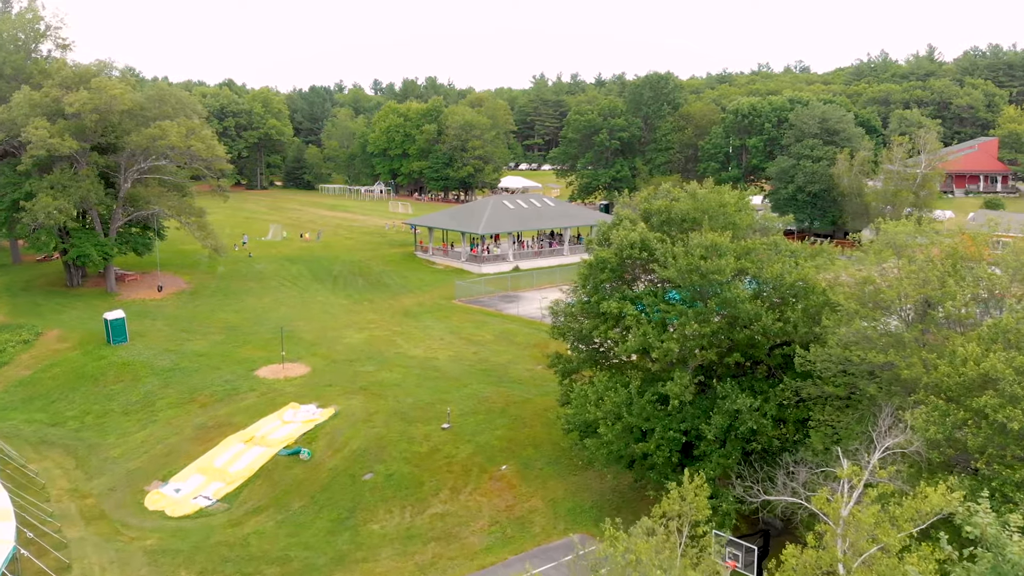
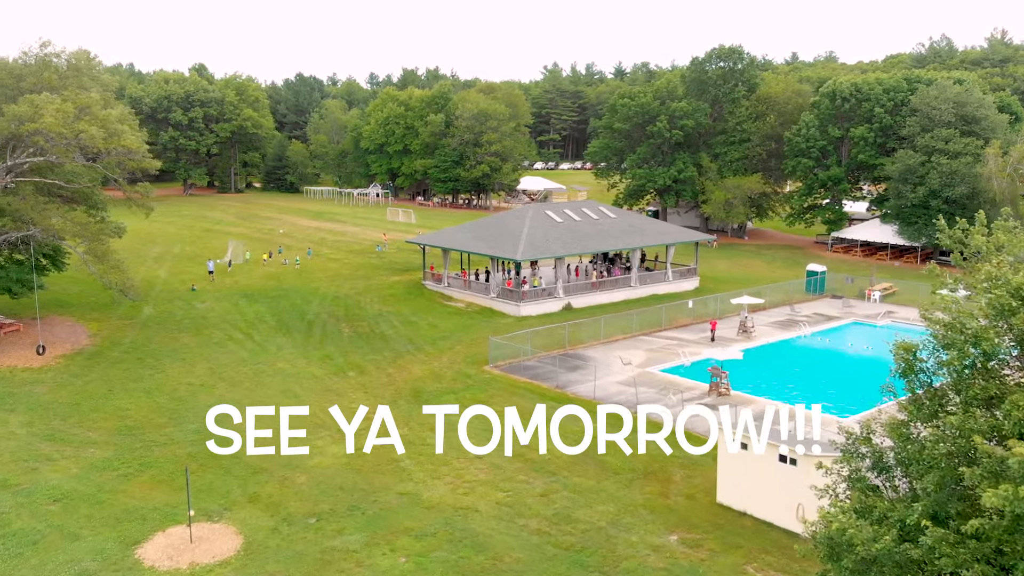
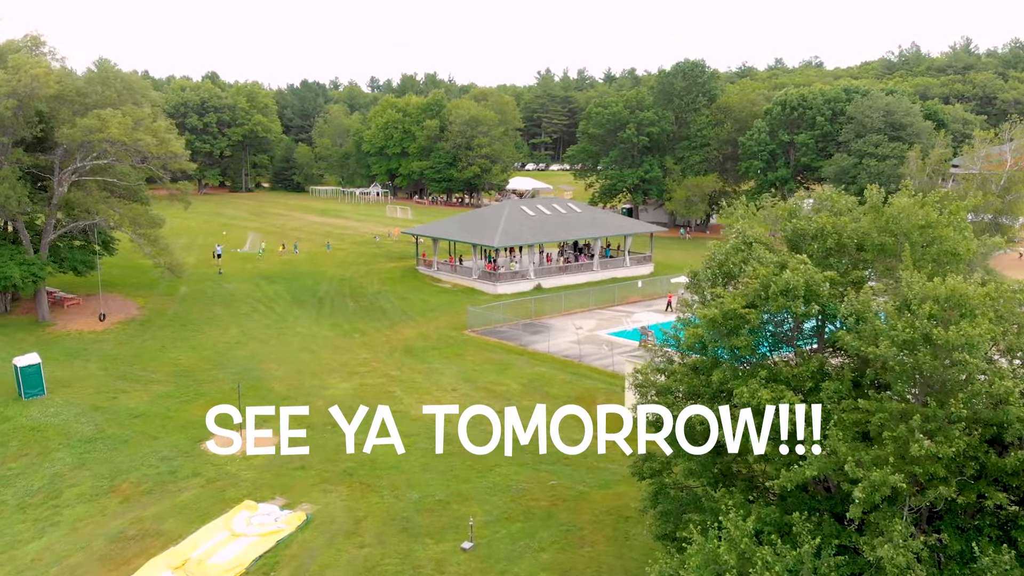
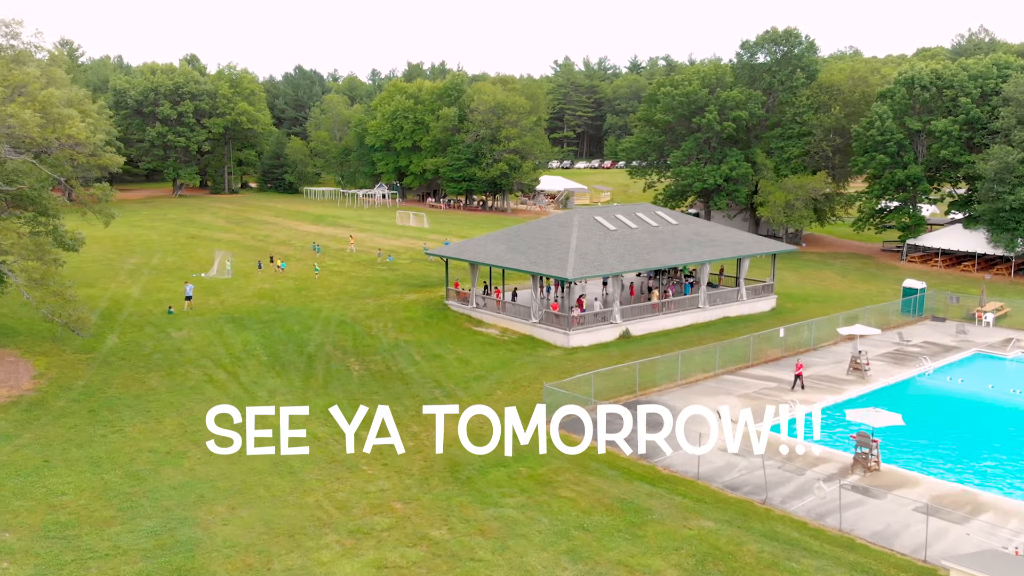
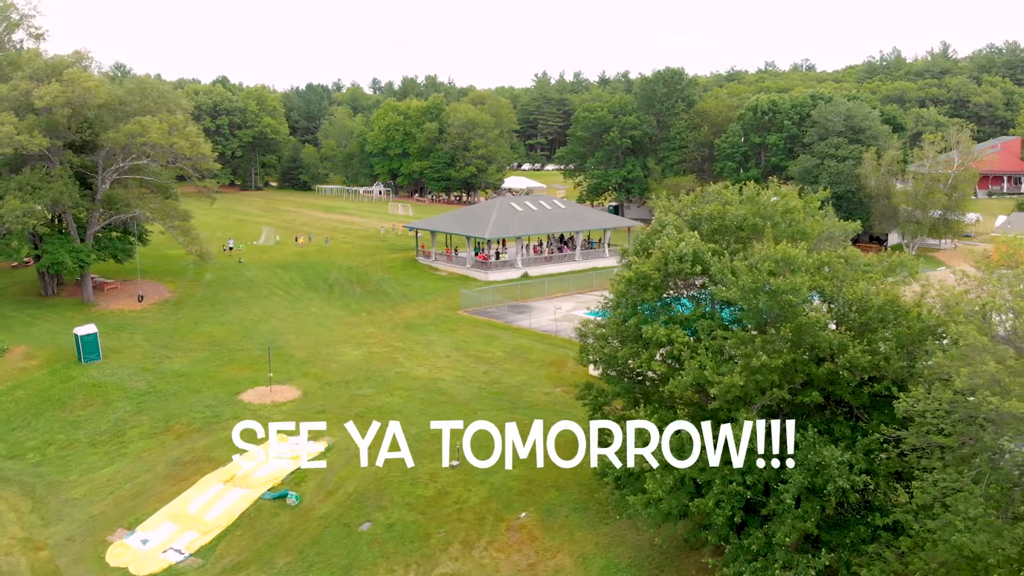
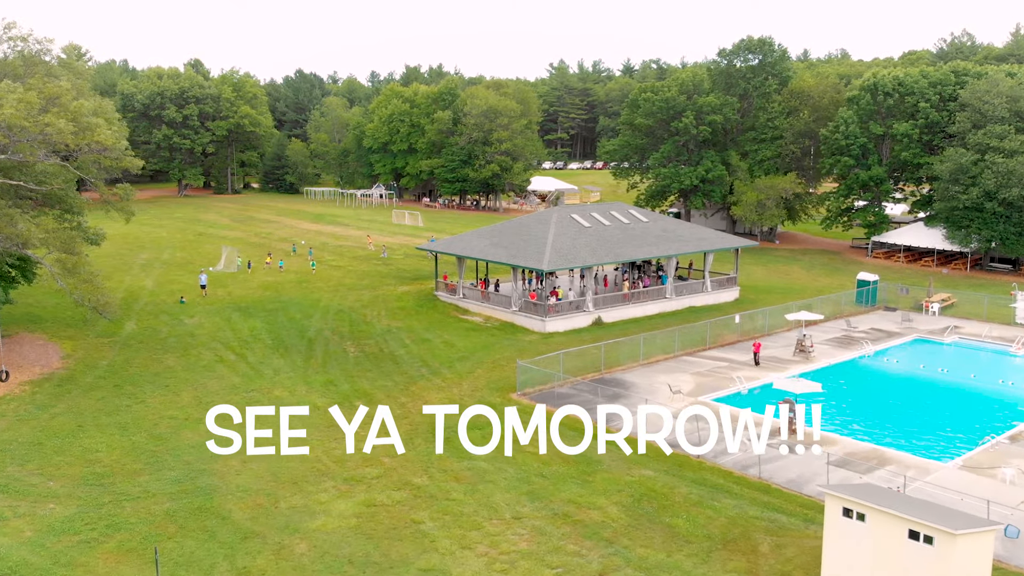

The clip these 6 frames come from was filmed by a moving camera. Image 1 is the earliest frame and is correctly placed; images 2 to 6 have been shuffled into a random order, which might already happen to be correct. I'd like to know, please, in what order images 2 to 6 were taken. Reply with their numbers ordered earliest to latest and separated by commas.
5, 3, 2, 6, 4
